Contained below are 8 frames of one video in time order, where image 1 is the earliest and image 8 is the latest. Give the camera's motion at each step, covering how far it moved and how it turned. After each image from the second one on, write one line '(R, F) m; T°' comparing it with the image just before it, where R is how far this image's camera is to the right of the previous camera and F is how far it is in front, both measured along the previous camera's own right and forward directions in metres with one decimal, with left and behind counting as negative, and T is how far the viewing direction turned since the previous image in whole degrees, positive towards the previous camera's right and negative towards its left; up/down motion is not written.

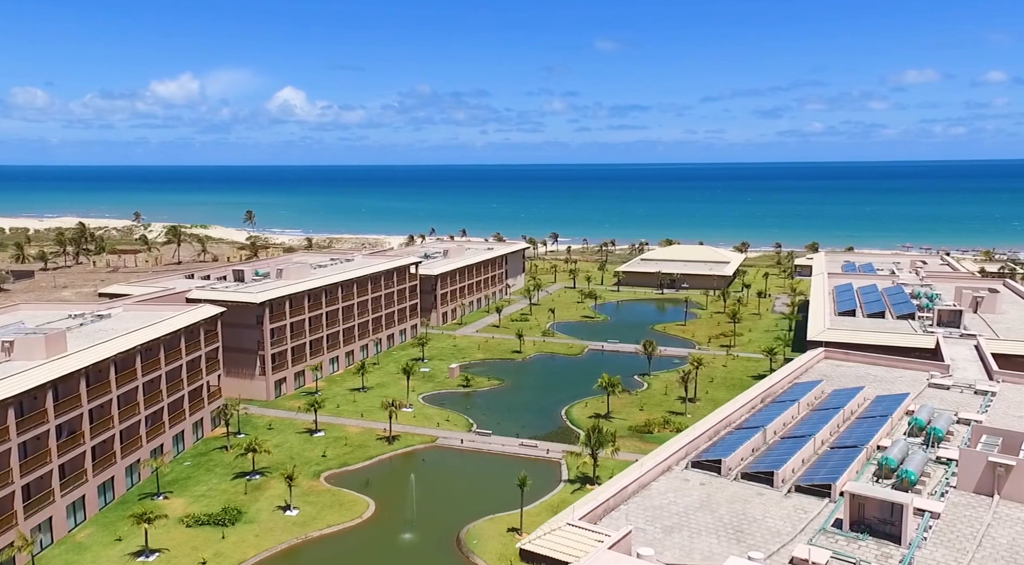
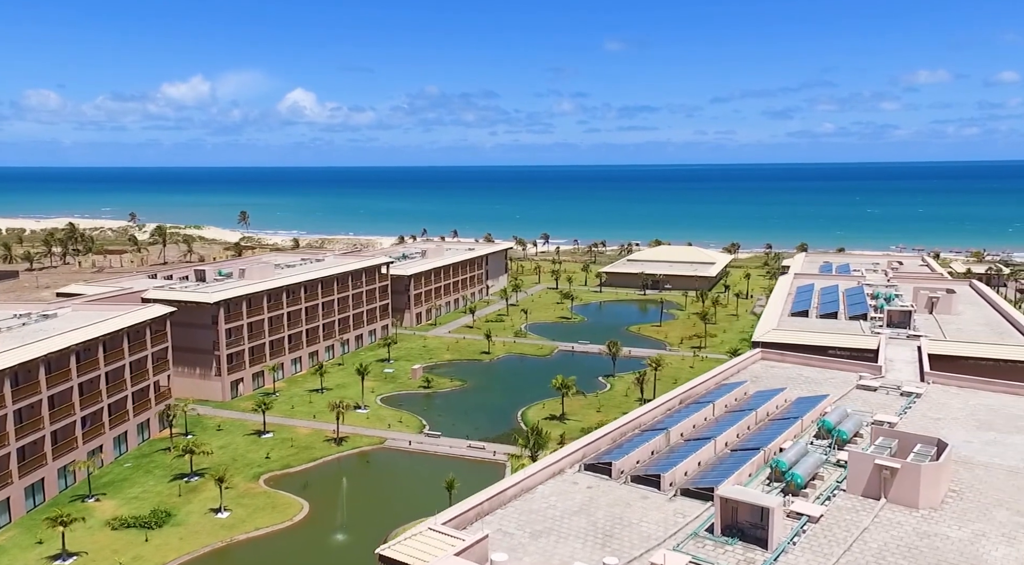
(+3.6, +0.6) m; 0°
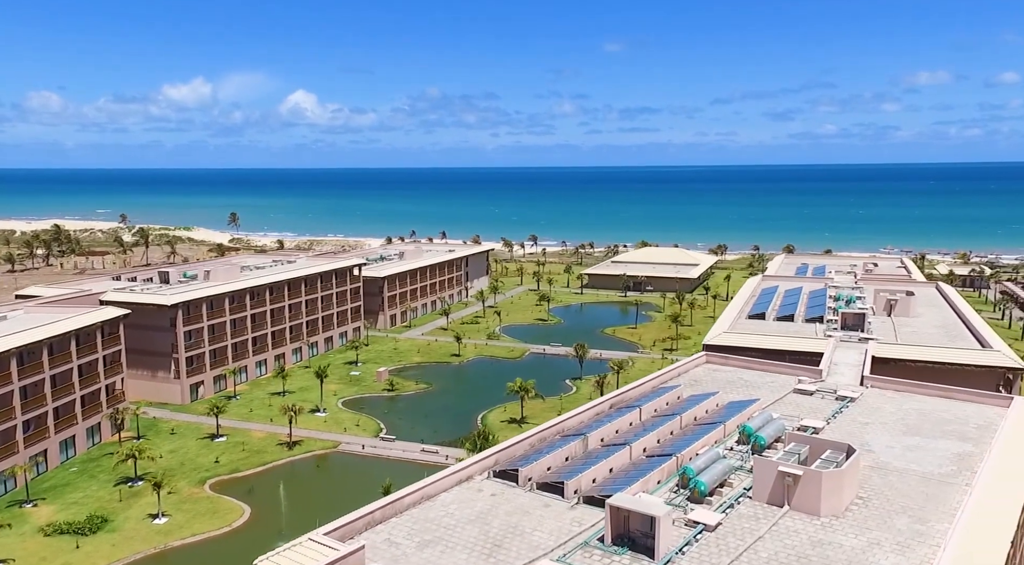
(+2.8, +0.5) m; 0°
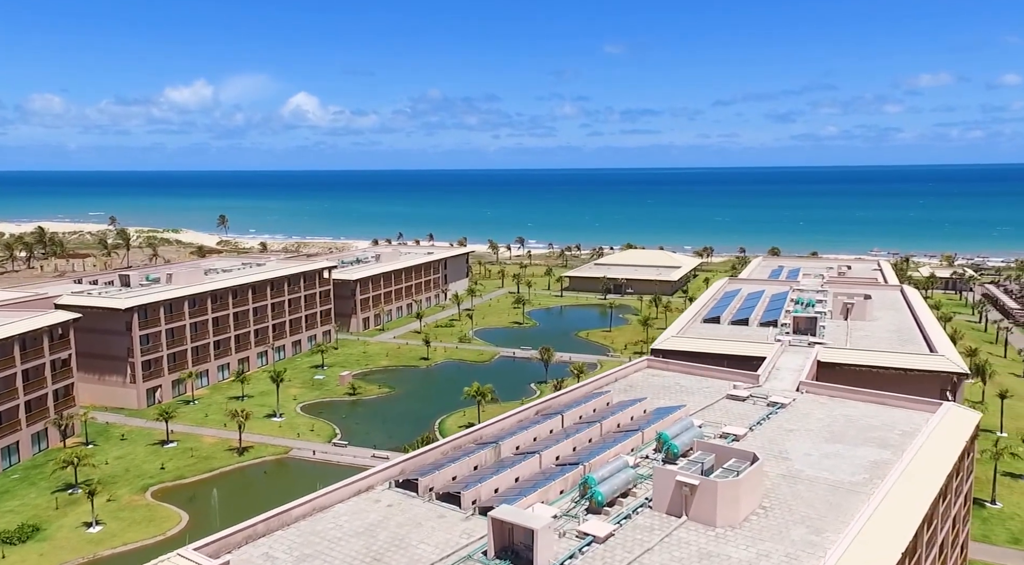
(+2.9, +0.6) m; 0°
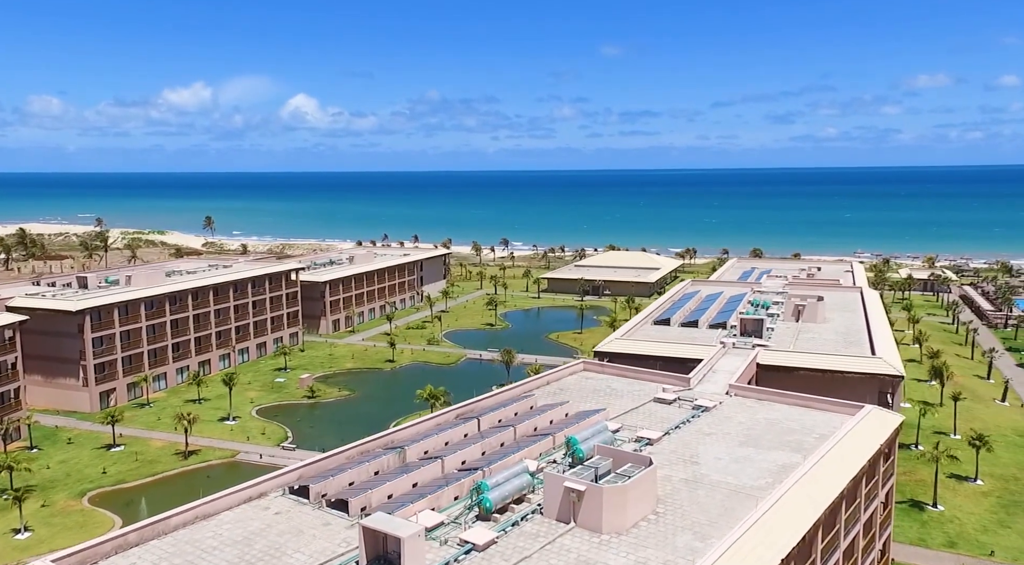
(+3.0, +0.4) m; +1°
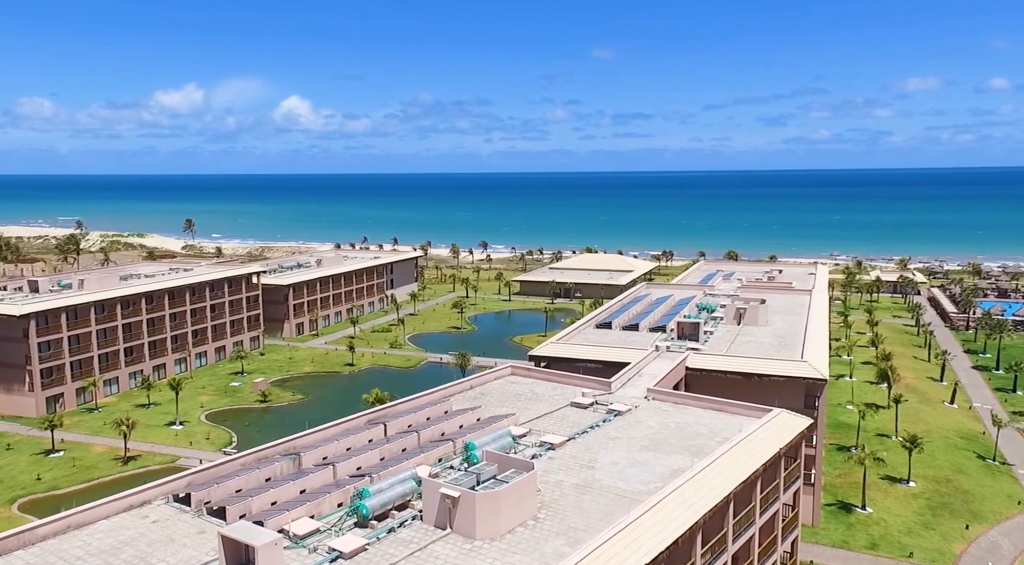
(+3.1, 0.0) m; +1°
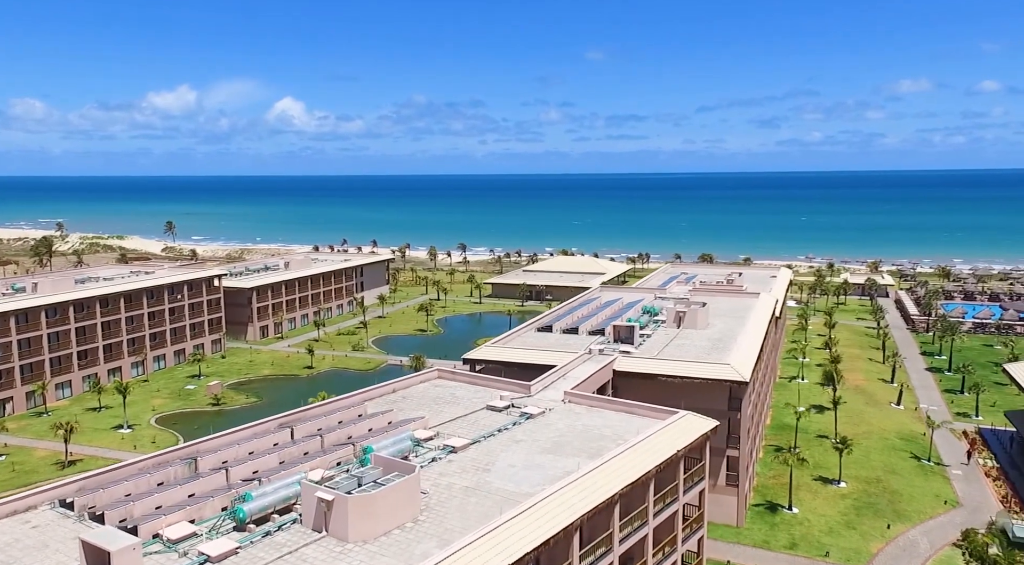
(+3.2, -0.4) m; +1°
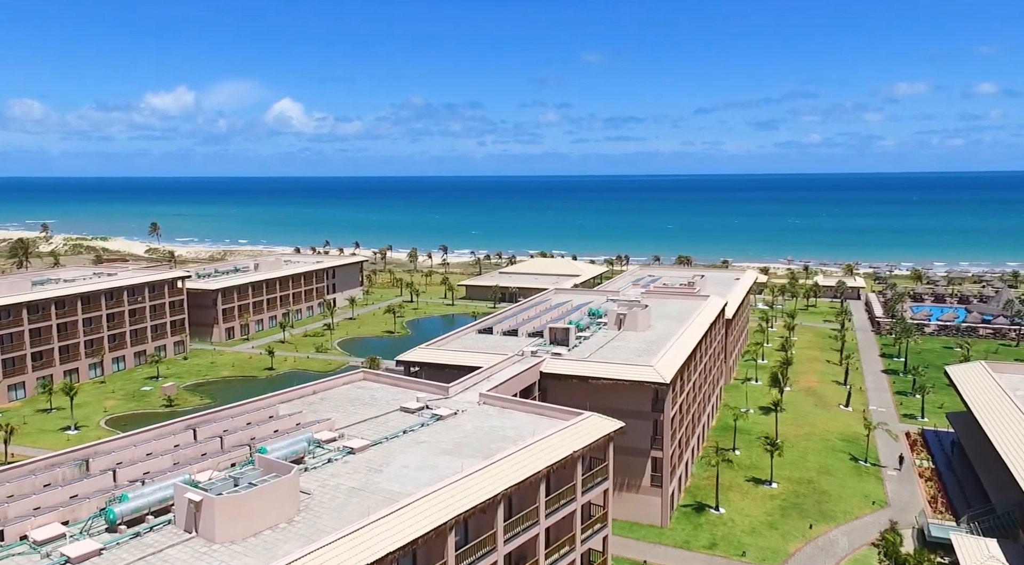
(+3.5, -0.4) m; +1°
